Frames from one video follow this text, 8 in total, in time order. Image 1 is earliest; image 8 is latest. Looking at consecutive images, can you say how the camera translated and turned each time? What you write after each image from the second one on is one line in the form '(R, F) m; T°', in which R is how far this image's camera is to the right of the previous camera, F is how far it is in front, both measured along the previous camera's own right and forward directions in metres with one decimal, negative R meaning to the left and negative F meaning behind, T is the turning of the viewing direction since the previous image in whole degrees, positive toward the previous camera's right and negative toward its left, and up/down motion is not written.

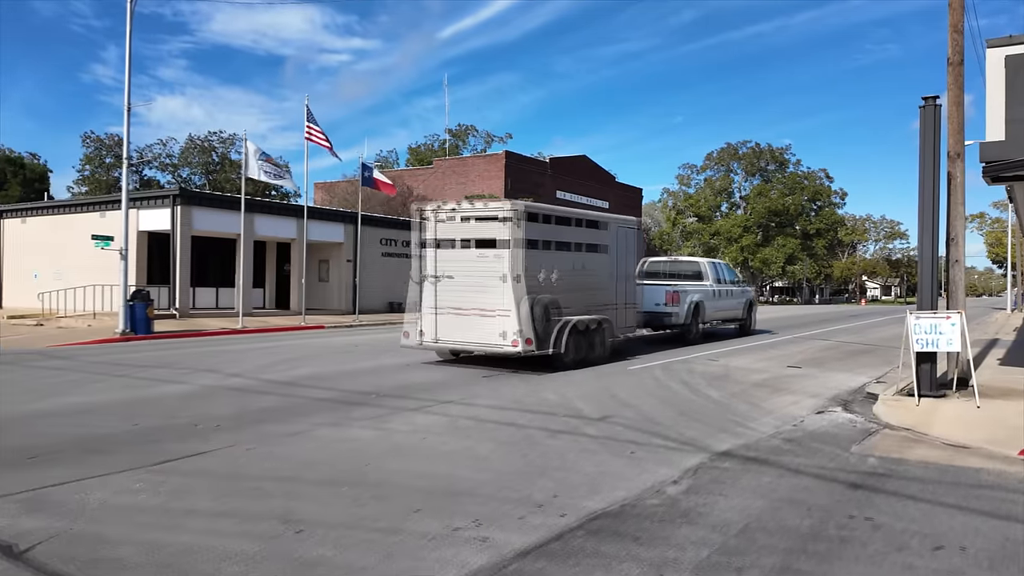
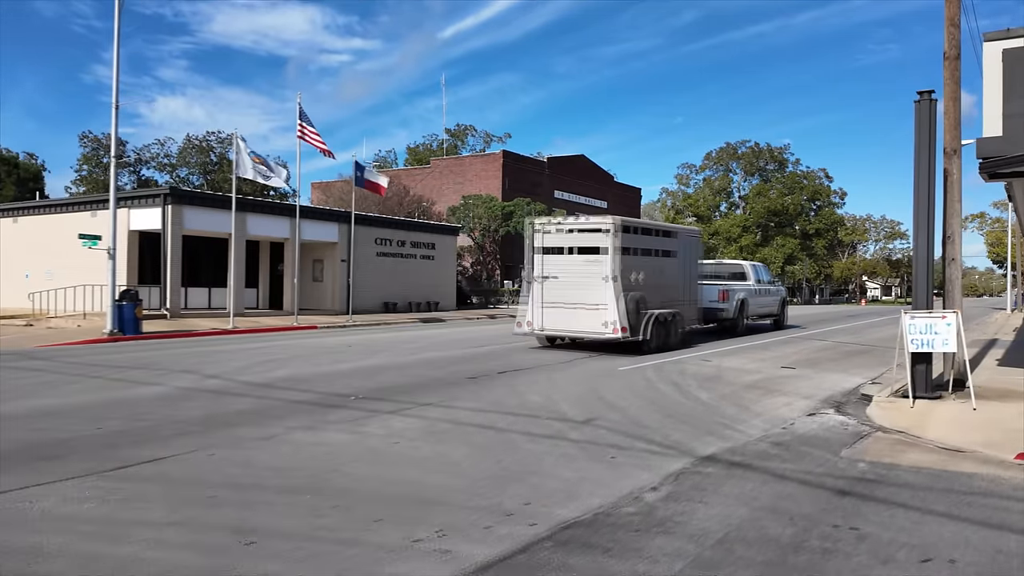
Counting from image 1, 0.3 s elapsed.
(+0.2, +0.3) m; 0°
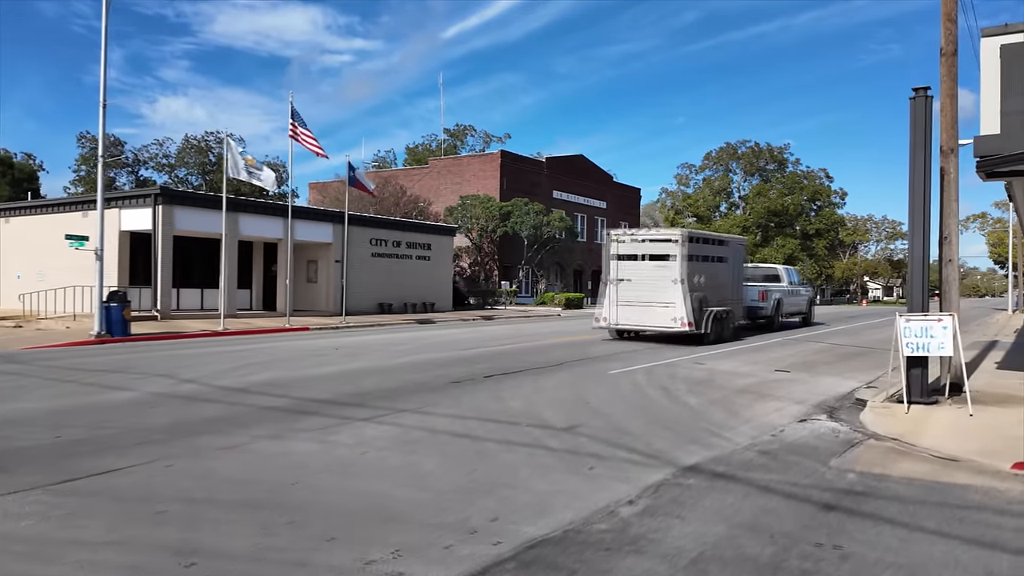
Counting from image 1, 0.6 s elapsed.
(+0.2, +0.3) m; 0°
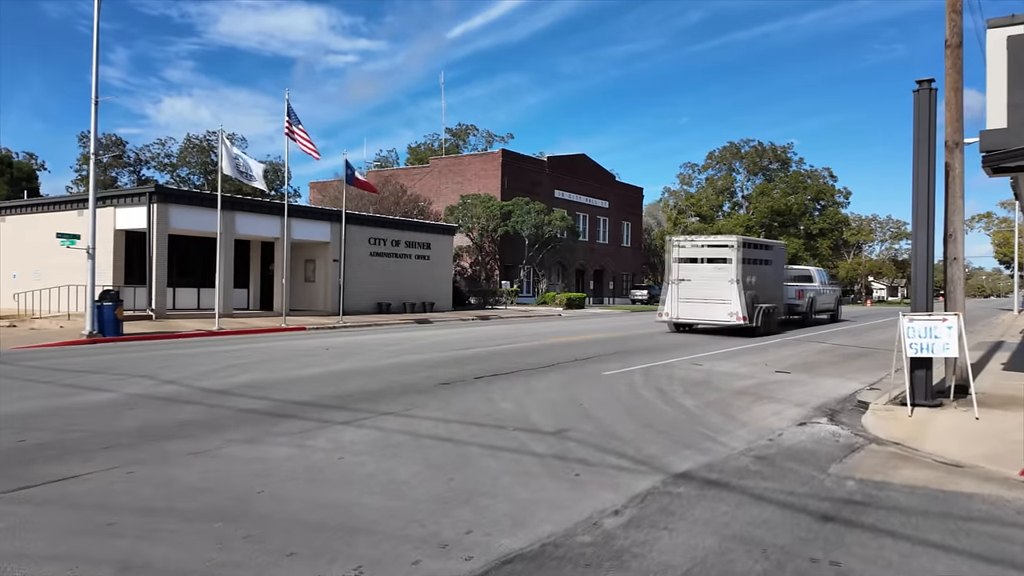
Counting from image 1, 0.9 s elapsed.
(+0.2, +0.3) m; 0°
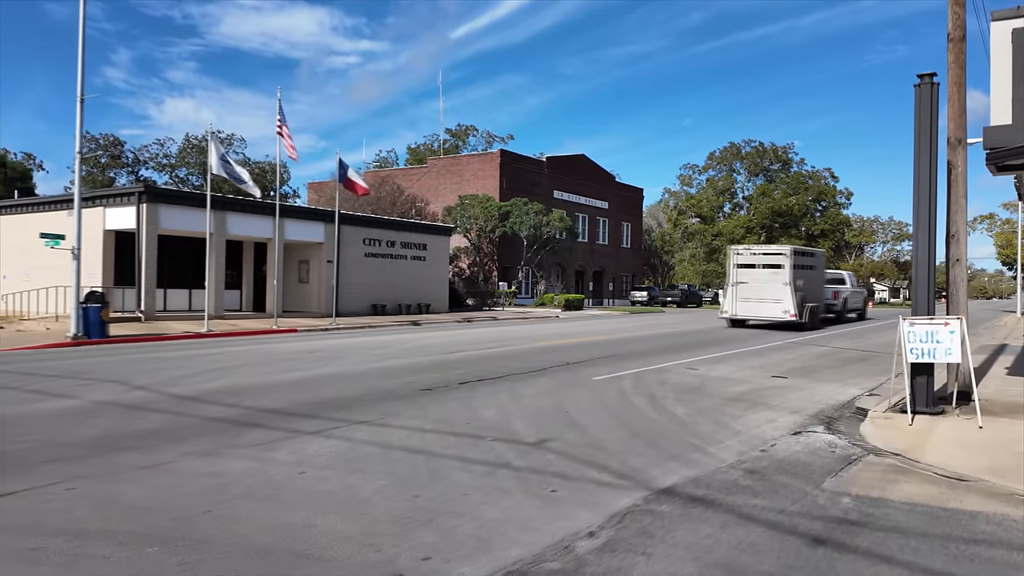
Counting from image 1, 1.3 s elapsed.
(+0.2, +0.4) m; 0°
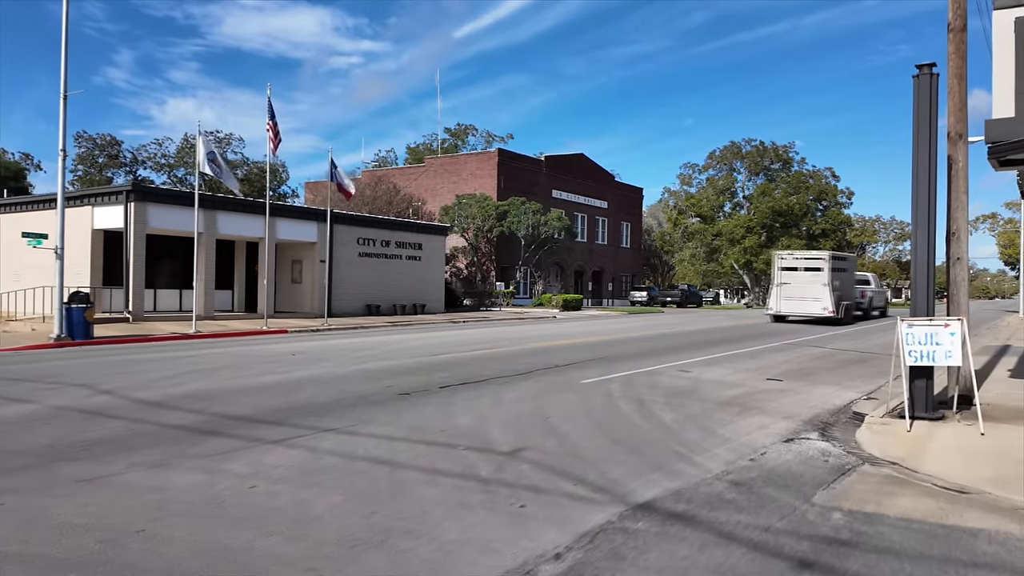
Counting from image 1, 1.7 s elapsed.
(+0.3, +0.4) m; 0°
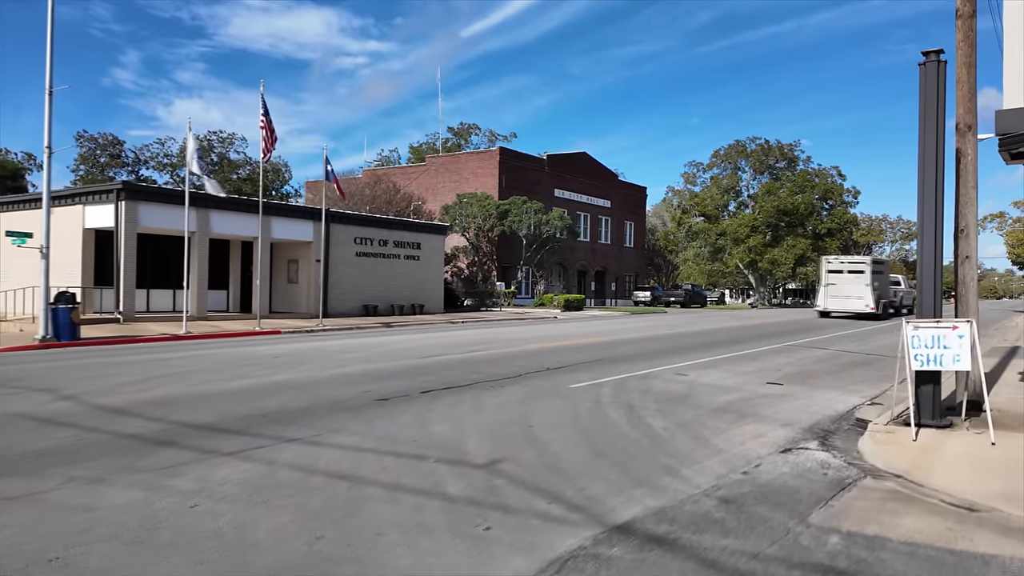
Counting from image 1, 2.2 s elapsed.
(+0.3, +0.5) m; 0°
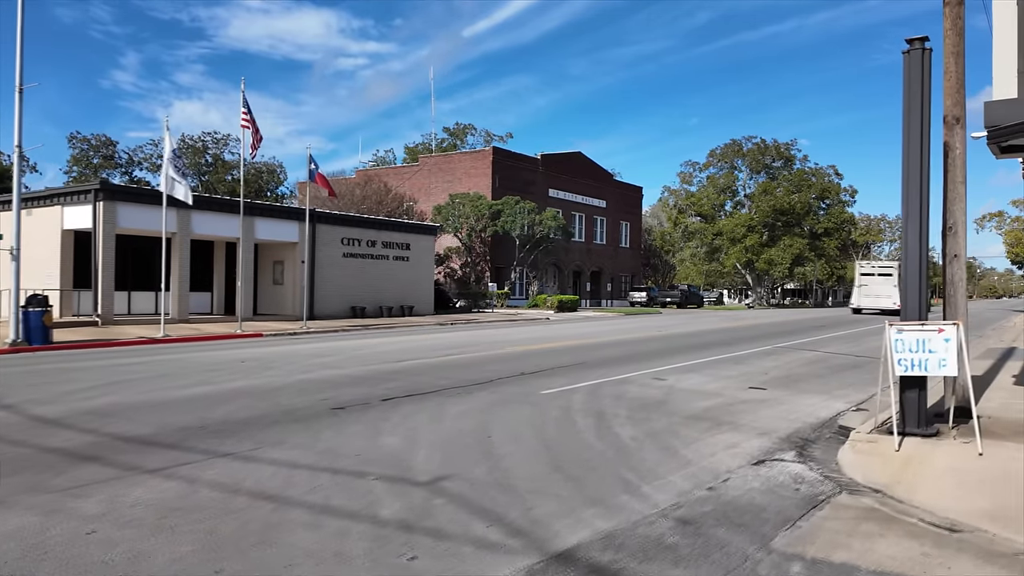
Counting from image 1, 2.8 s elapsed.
(+0.4, +0.5) m; 0°
